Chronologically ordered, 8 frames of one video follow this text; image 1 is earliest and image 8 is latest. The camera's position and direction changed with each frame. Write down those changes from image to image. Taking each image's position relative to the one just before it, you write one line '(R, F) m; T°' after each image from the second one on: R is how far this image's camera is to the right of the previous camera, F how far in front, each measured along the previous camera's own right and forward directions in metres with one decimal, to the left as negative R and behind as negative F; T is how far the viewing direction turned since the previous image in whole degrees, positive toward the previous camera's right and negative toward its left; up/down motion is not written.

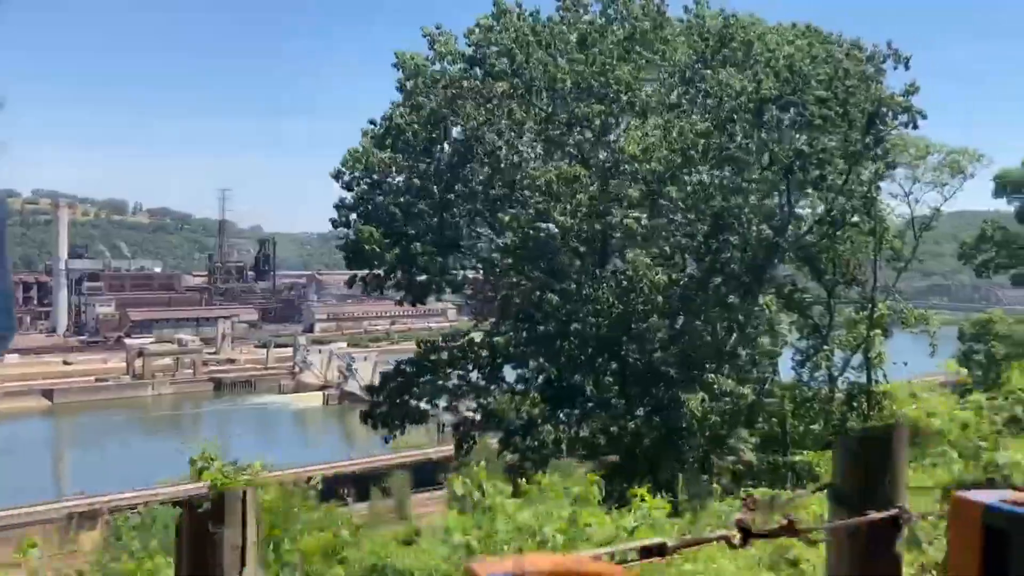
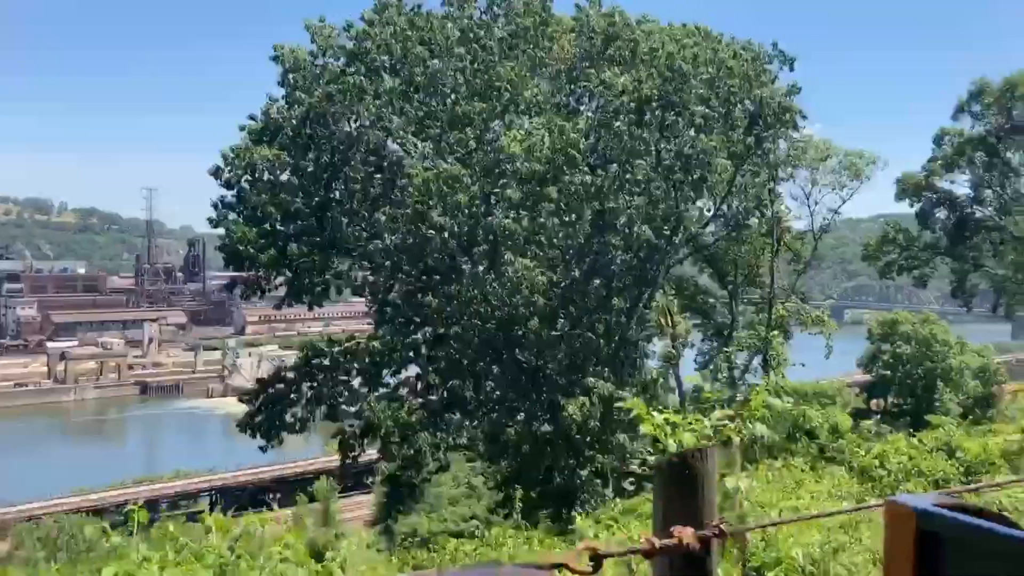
(+1.0, +0.4) m; +4°
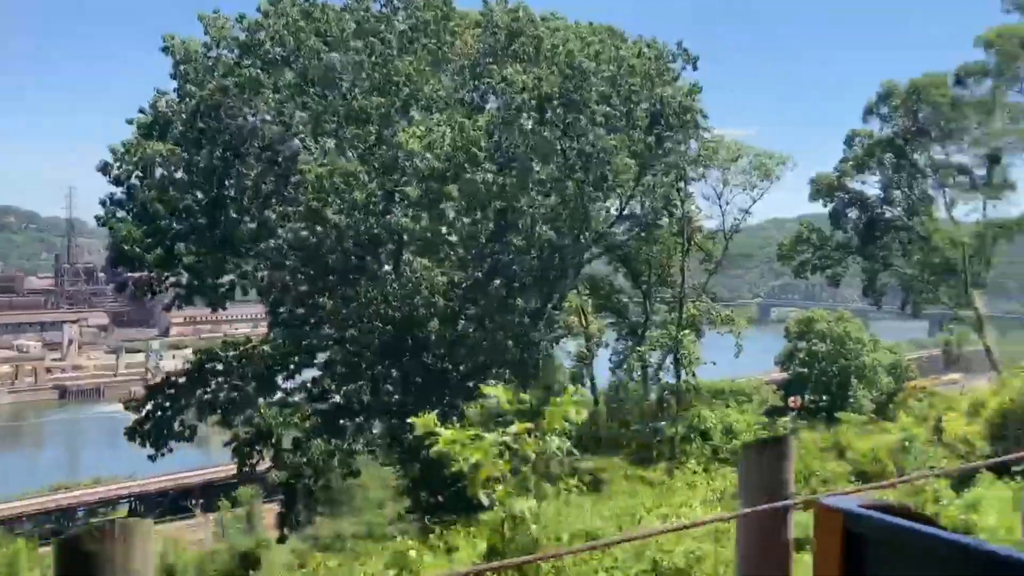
(+0.6, +0.3) m; +4°
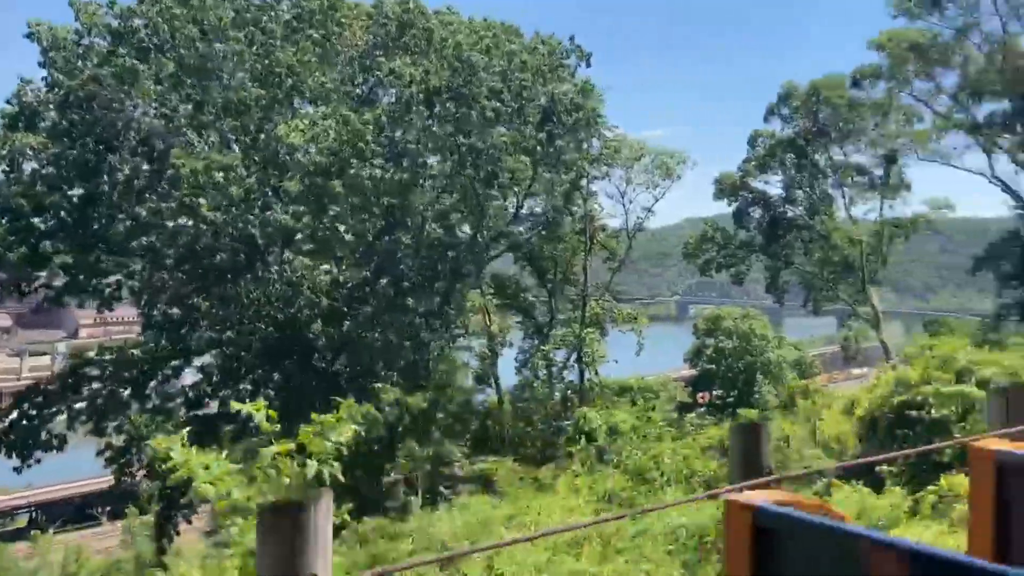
(+0.6, +0.3) m; +5°
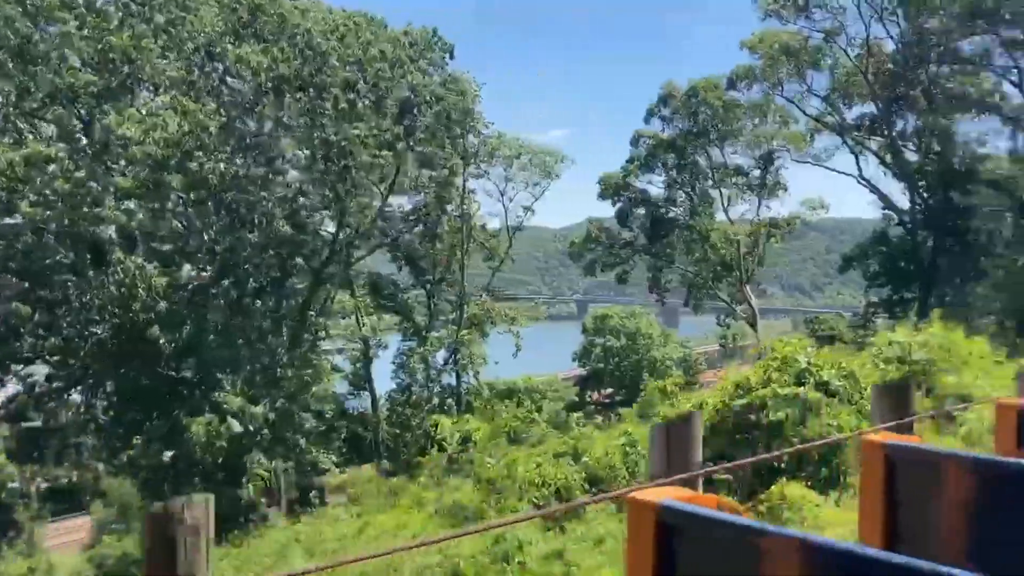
(+0.7, +0.5) m; +6°
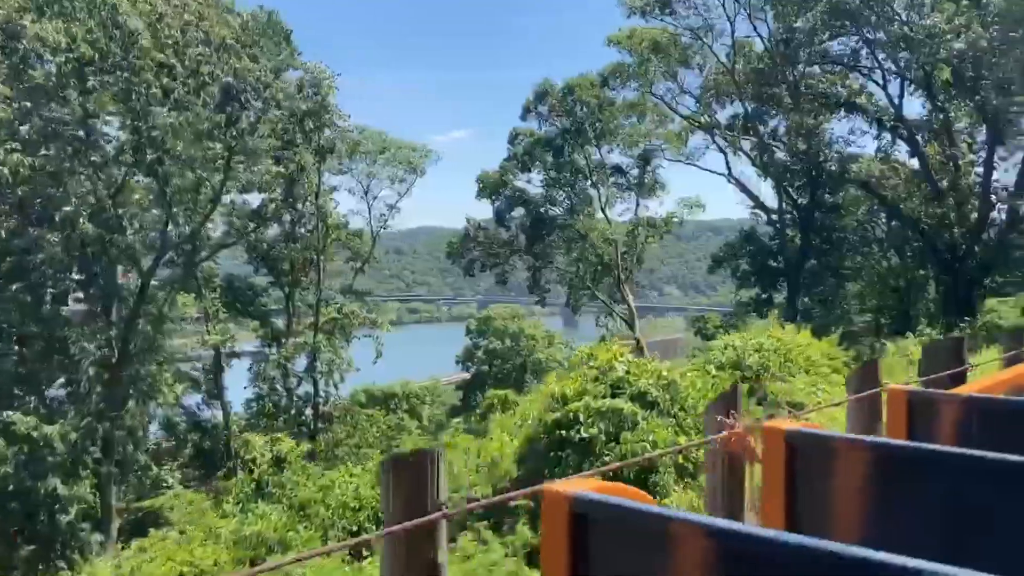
(+1.0, +0.9) m; +6°
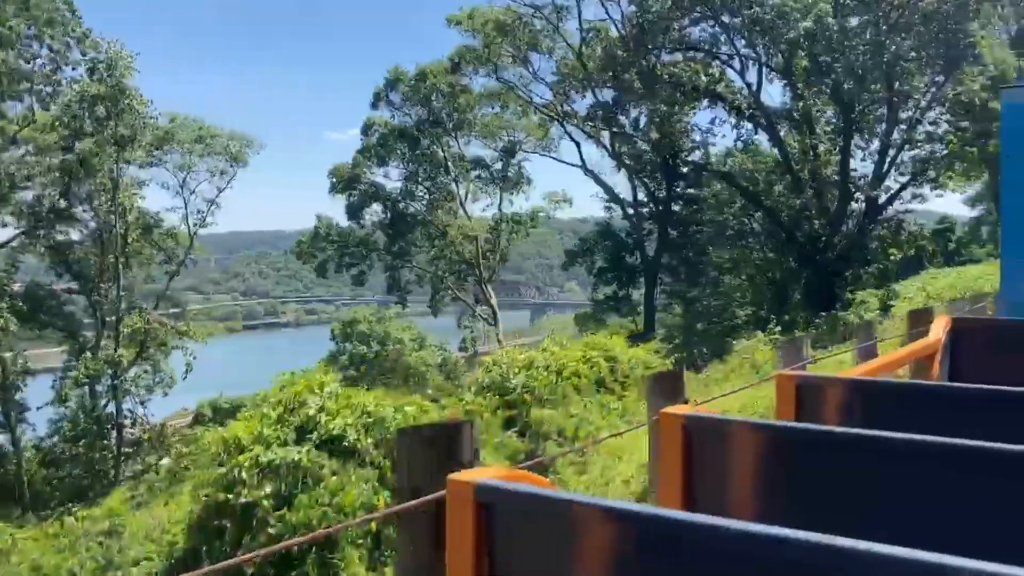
(+1.6, +1.7) m; +6°
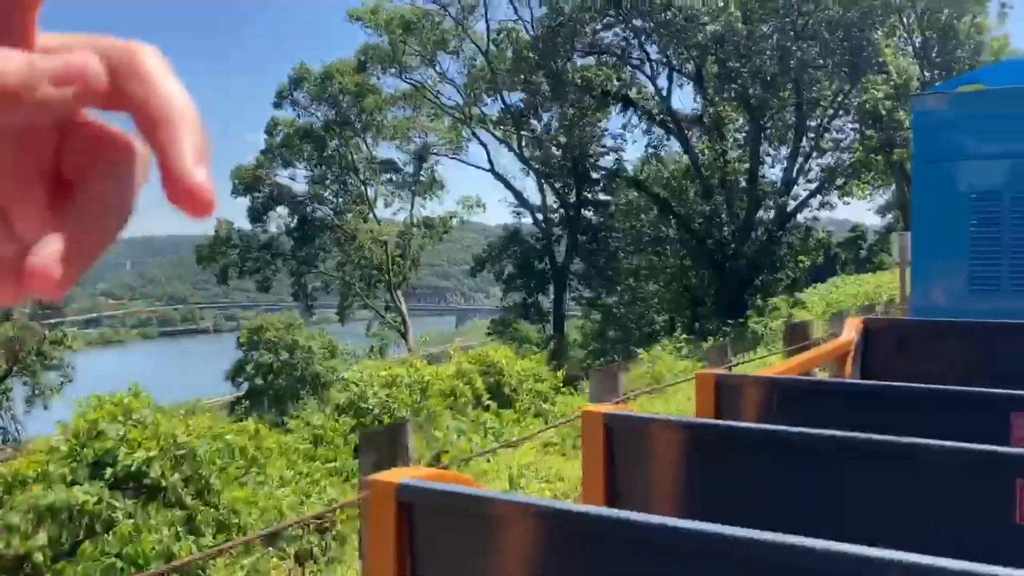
(+0.5, +0.7) m; +5°
